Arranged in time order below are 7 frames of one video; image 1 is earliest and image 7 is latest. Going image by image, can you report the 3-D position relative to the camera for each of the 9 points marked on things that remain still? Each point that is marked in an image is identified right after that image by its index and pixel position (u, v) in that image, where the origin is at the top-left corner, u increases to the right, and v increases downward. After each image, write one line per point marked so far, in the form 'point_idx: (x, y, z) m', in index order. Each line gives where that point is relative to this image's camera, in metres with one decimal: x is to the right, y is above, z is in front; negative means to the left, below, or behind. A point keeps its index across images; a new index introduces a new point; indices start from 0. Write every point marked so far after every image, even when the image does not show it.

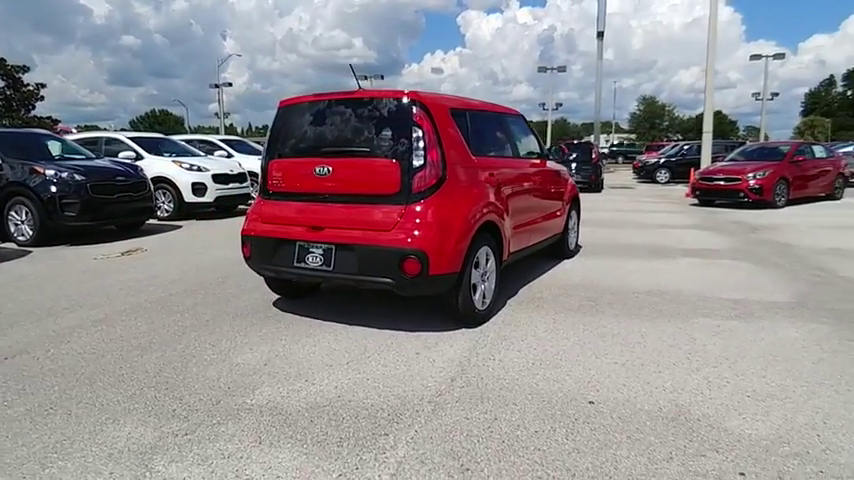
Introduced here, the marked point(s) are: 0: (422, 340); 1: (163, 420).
0: (0.0, -0.9, +4.7) m
1: (-1.7, -1.2, +3.3) m
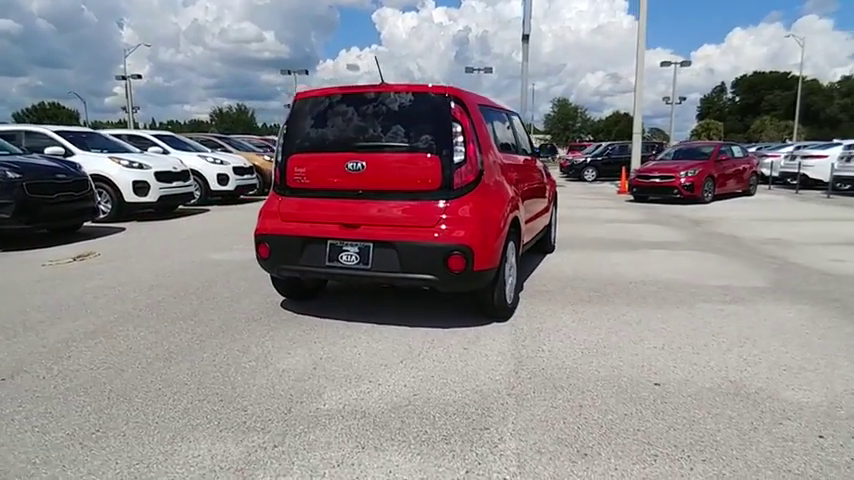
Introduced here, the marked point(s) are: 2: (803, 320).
0: (+0.3, -0.9, +4.7) m
1: (-1.1, -1.2, +3.1) m
2: (+3.6, -0.8, +5.0) m
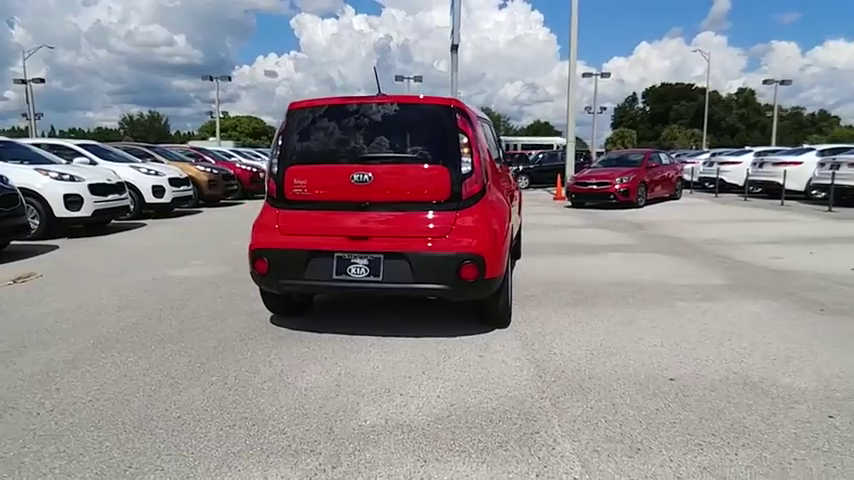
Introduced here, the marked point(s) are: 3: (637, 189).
0: (+0.4, -0.9, +4.7) m
1: (-0.8, -1.2, +3.0) m
2: (+3.6, -0.8, +5.5) m
3: (+7.1, +1.7, +17.7) m
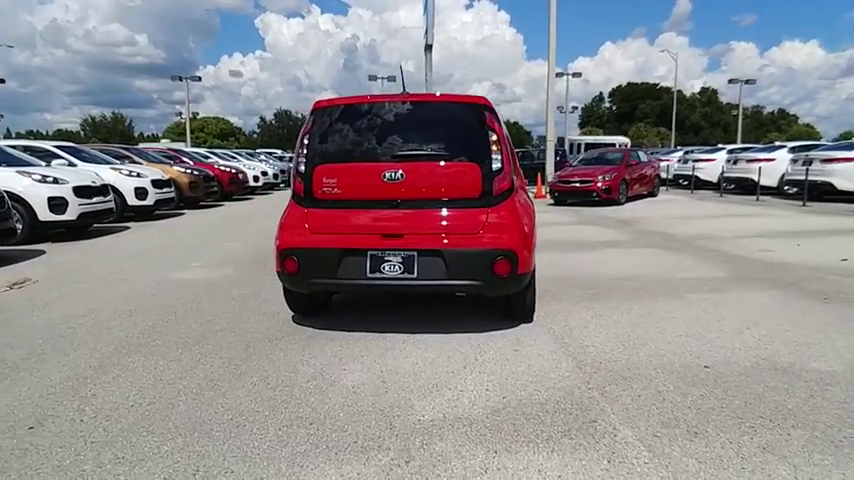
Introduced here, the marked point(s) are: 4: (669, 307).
0: (+0.7, -0.9, +4.8) m
1: (-0.4, -1.2, +3.0) m
2: (+3.8, -0.7, +5.7) m
3: (+6.6, +1.9, +18.2) m
4: (+2.6, -0.7, +5.7) m
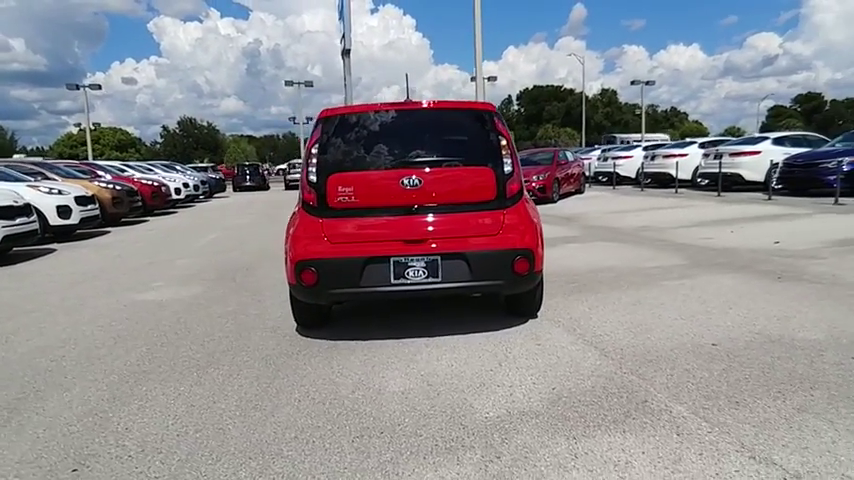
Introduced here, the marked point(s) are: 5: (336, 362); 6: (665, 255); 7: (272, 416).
0: (+0.9, -0.9, +5.0) m
1: (+0.1, -1.3, +3.1) m
2: (+3.9, -0.5, +6.4) m
3: (+4.6, +2.0, +19.1) m
4: (+2.7, -0.6, +6.2) m
5: (-0.8, -1.1, +4.6) m
6: (+3.8, -0.2, +8.4) m
7: (-1.1, -1.2, +3.7) m
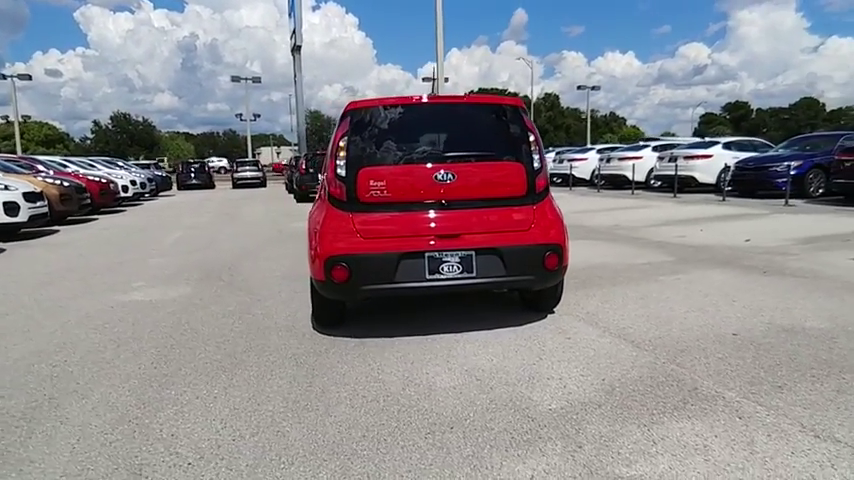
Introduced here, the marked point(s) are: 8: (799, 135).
0: (+1.2, -0.9, +5.1) m
1: (+0.6, -1.2, +3.1) m
2: (+4.0, -0.5, +6.8) m
3: (+3.3, +2.0, +19.5) m
4: (+2.8, -0.6, +6.4) m
5: (-0.5, -1.0, +4.5) m
6: (+3.7, -0.2, +8.8) m
7: (-0.7, -1.2, +3.5) m
8: (+11.4, +3.3, +16.1) m
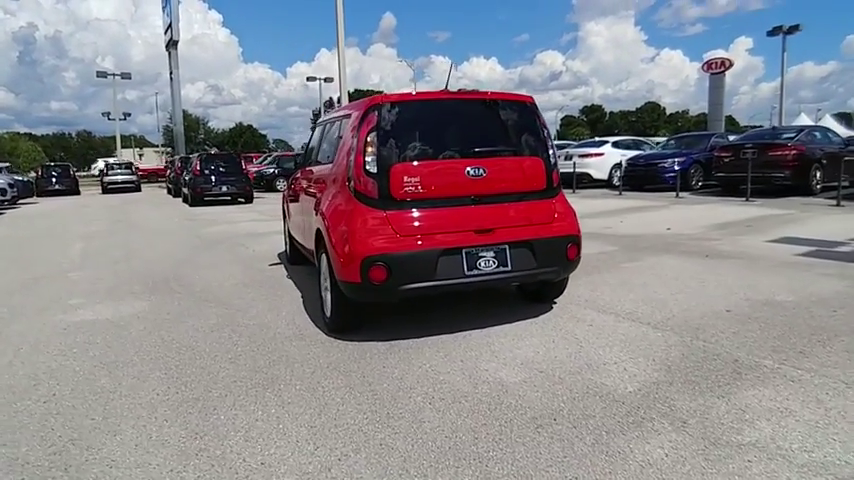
0: (+1.4, -0.8, +5.3) m
1: (+1.3, -1.1, +3.2) m
2: (+3.7, -0.3, +7.5) m
3: (+0.2, +2.1, +19.8) m
4: (+2.7, -0.5, +7.0) m
5: (-0.1, -1.0, +4.3) m
6: (+3.0, 0.0, +9.5) m
7: (-0.1, -1.2, +3.4) m
8: (+8.8, +3.7, +18.3) m
